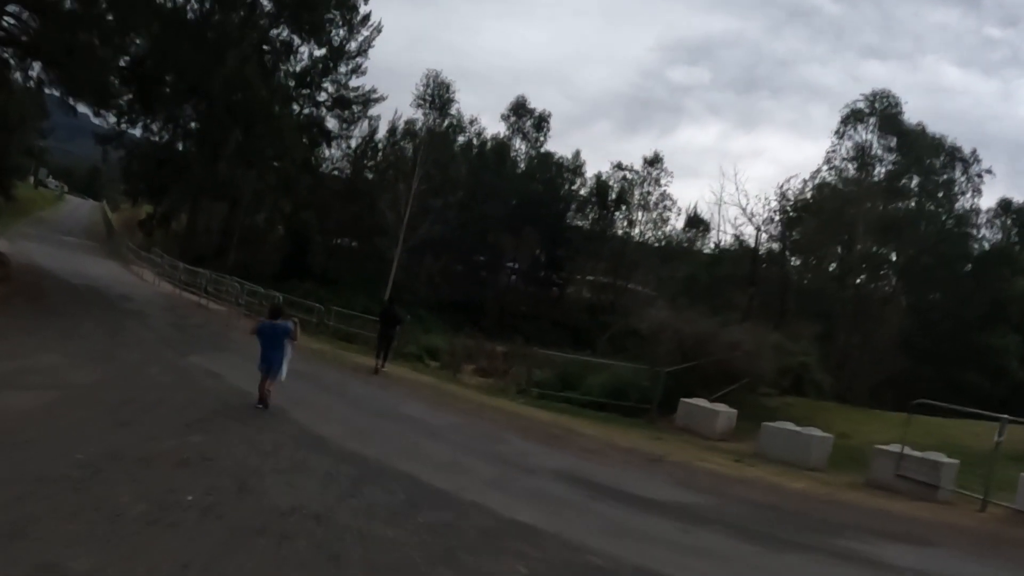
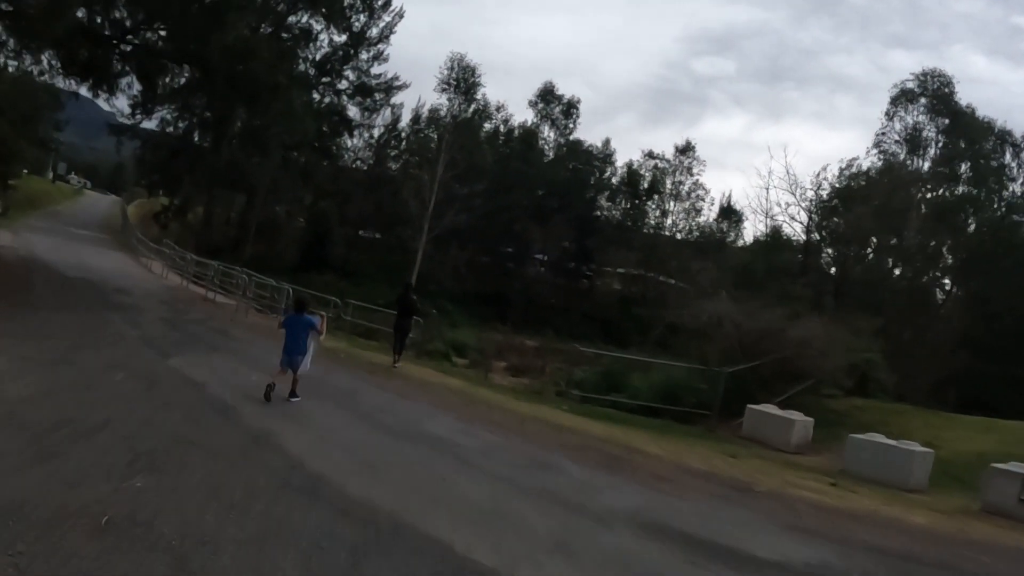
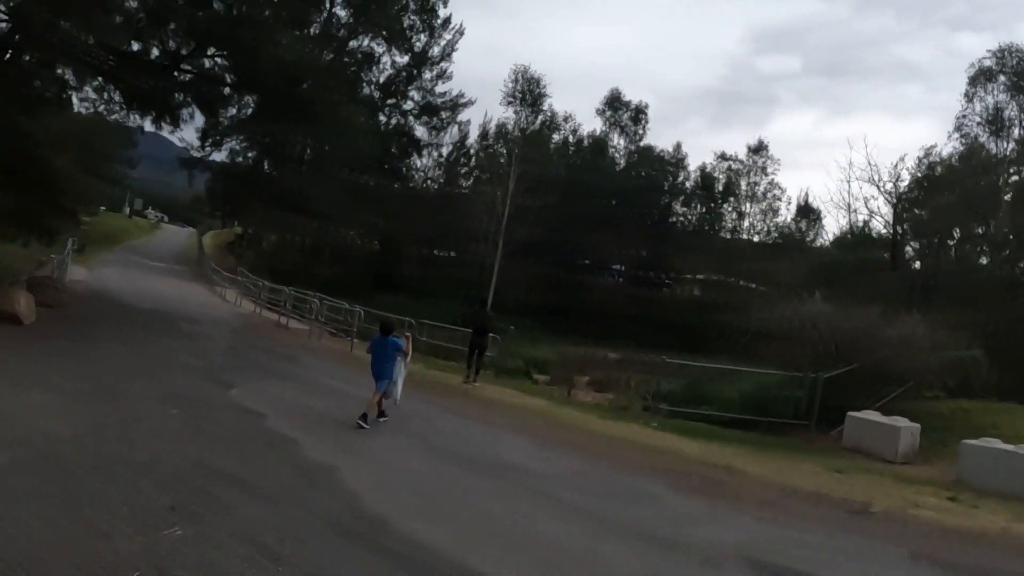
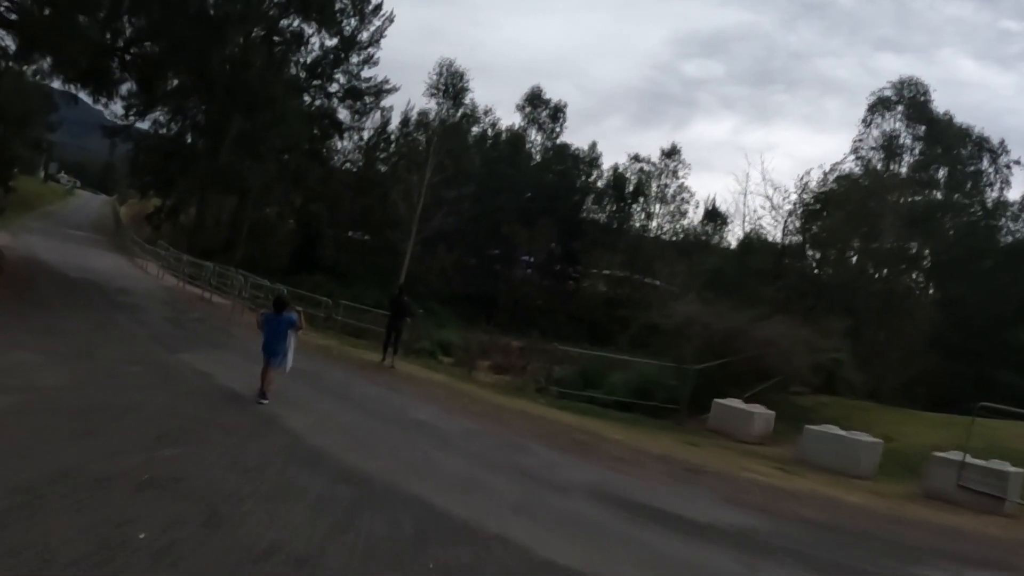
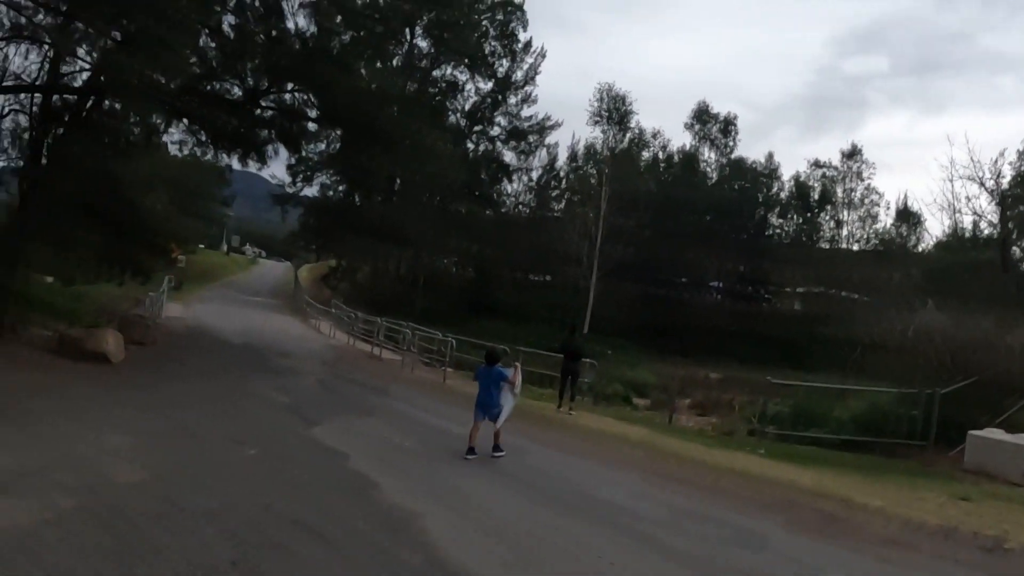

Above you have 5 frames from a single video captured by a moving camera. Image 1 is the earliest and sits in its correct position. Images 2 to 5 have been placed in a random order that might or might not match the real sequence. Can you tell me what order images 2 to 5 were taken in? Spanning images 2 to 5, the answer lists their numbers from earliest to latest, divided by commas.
4, 2, 3, 5
